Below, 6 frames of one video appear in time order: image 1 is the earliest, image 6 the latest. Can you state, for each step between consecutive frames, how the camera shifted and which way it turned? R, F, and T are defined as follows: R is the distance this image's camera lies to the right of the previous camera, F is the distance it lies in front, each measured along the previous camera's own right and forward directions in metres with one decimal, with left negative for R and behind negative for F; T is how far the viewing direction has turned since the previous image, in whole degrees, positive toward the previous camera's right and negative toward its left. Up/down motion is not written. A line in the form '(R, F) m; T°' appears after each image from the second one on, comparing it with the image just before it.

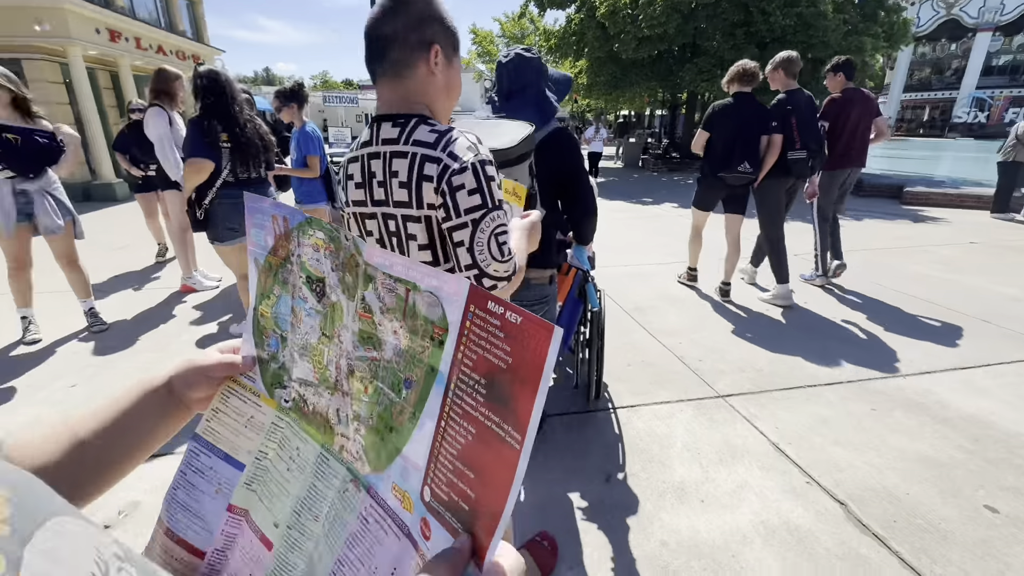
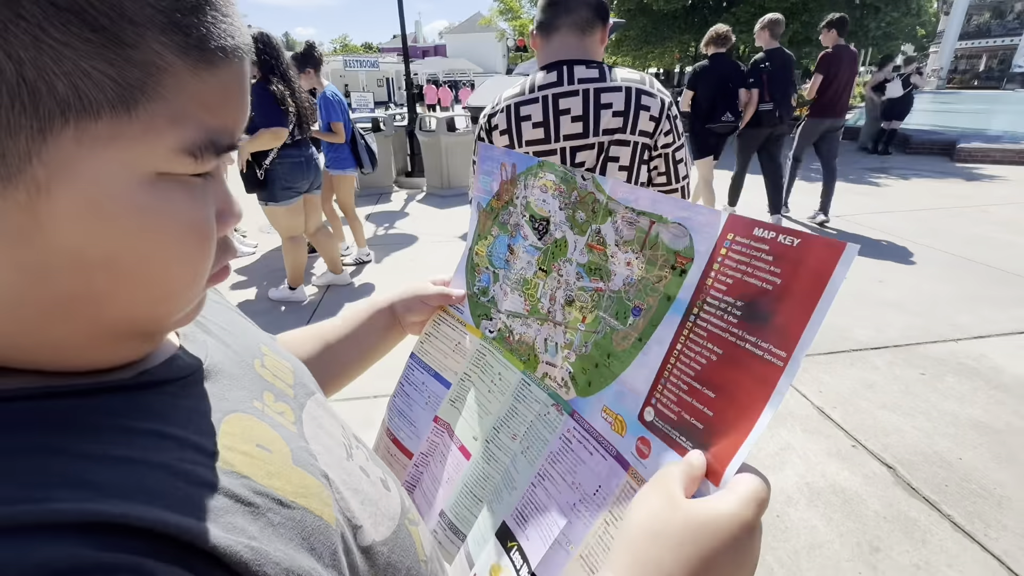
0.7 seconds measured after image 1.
(-0.1, 0.0) m; -3°
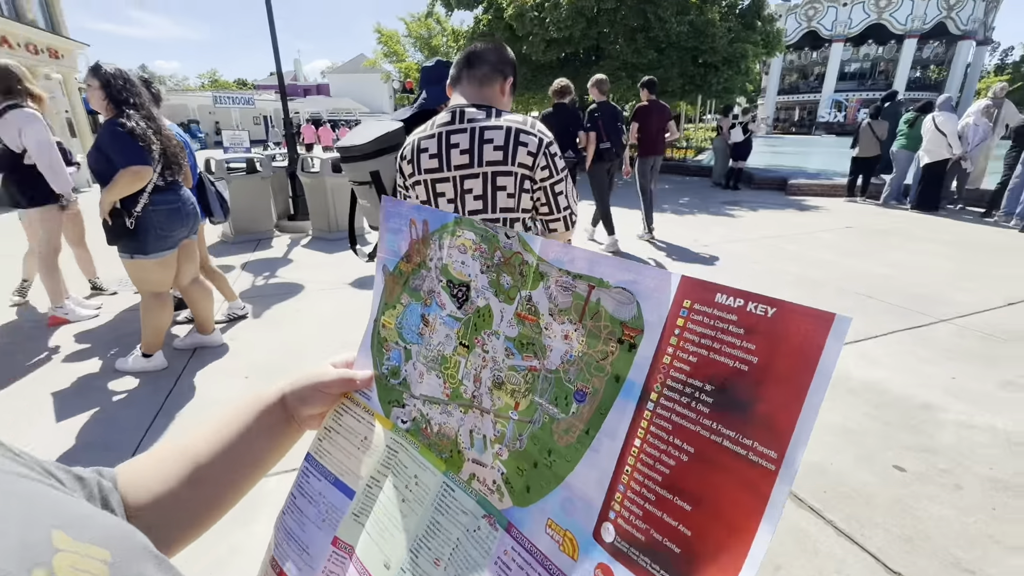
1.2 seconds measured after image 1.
(0.0, +0.1) m; +12°
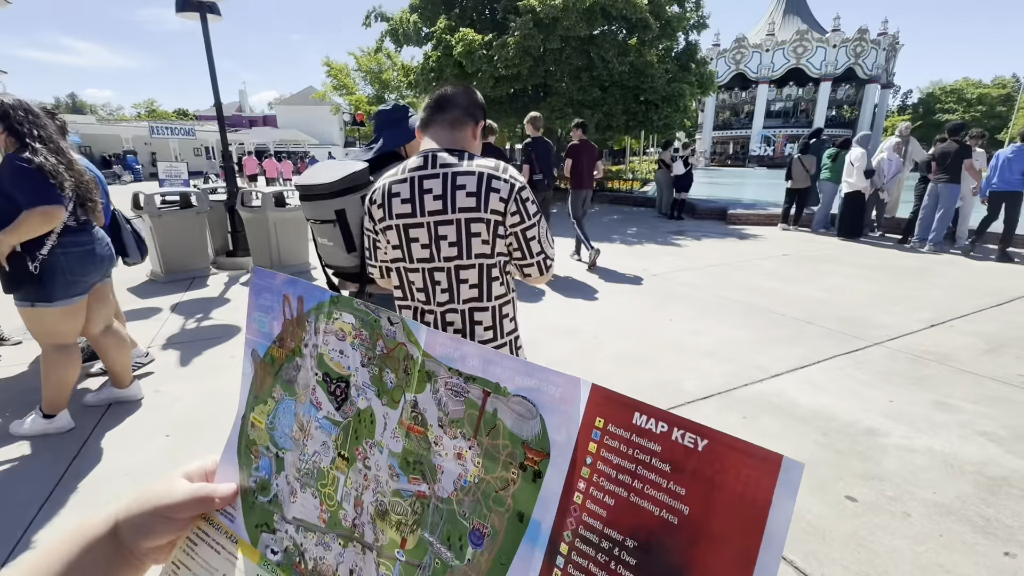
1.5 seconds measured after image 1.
(0.0, +0.1) m; +5°
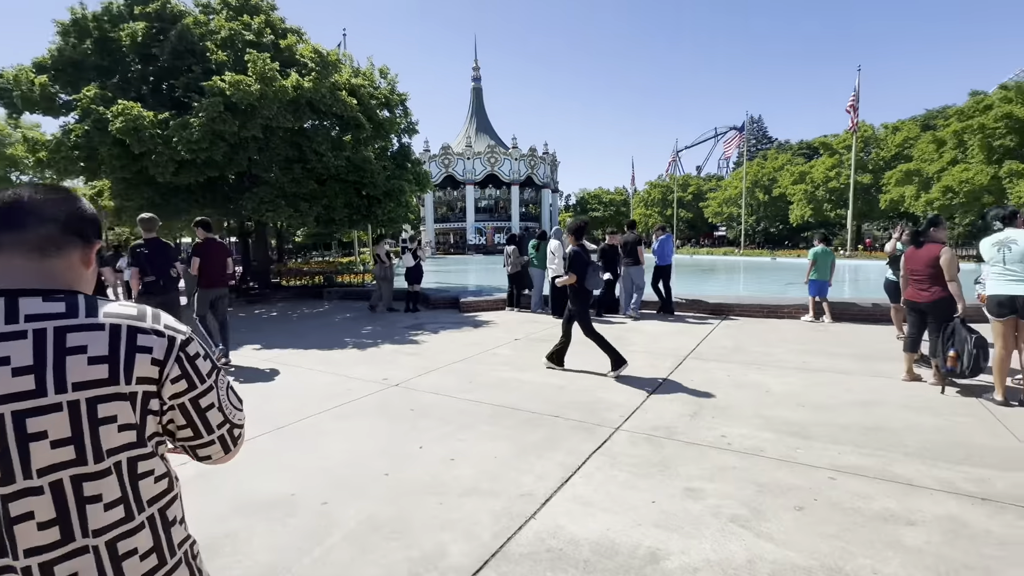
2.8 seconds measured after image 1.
(+0.3, +0.8) m; +31°
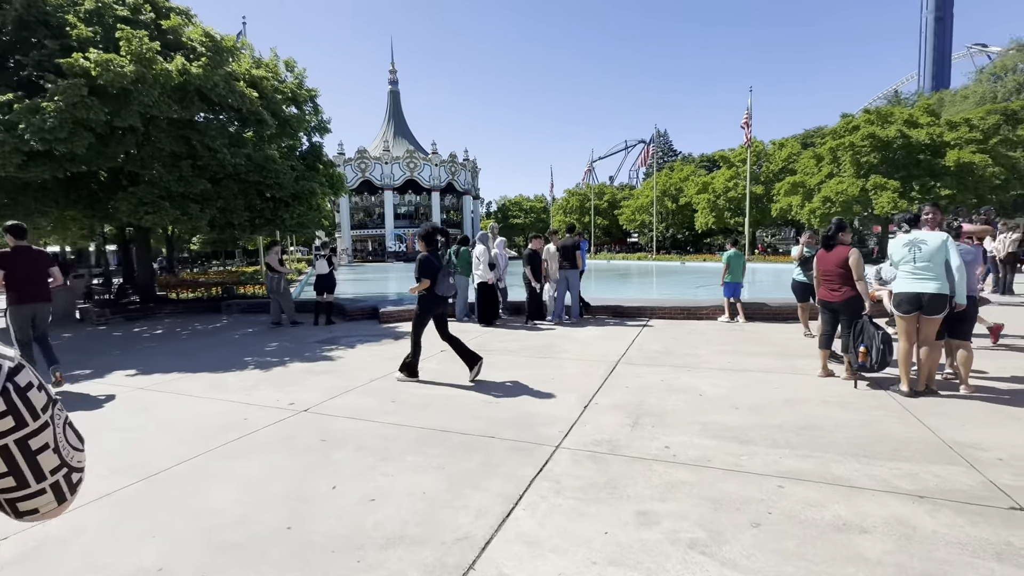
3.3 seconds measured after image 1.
(0.0, +0.4) m; +9°
